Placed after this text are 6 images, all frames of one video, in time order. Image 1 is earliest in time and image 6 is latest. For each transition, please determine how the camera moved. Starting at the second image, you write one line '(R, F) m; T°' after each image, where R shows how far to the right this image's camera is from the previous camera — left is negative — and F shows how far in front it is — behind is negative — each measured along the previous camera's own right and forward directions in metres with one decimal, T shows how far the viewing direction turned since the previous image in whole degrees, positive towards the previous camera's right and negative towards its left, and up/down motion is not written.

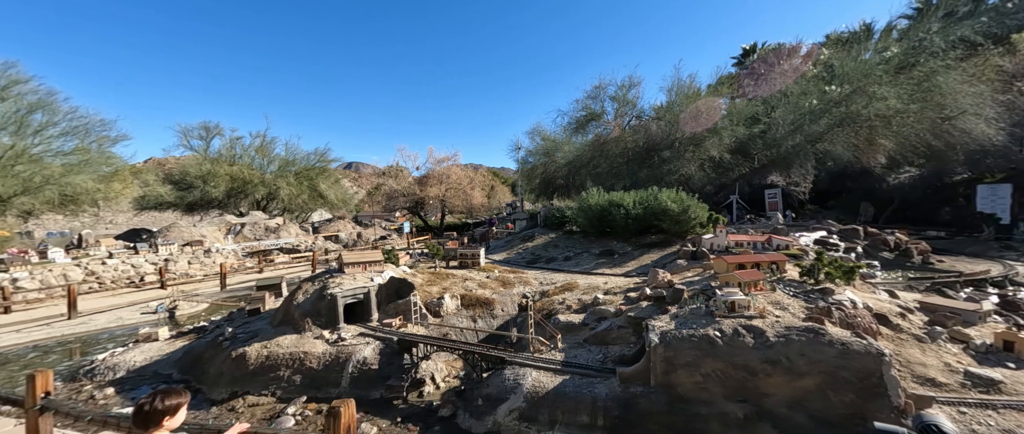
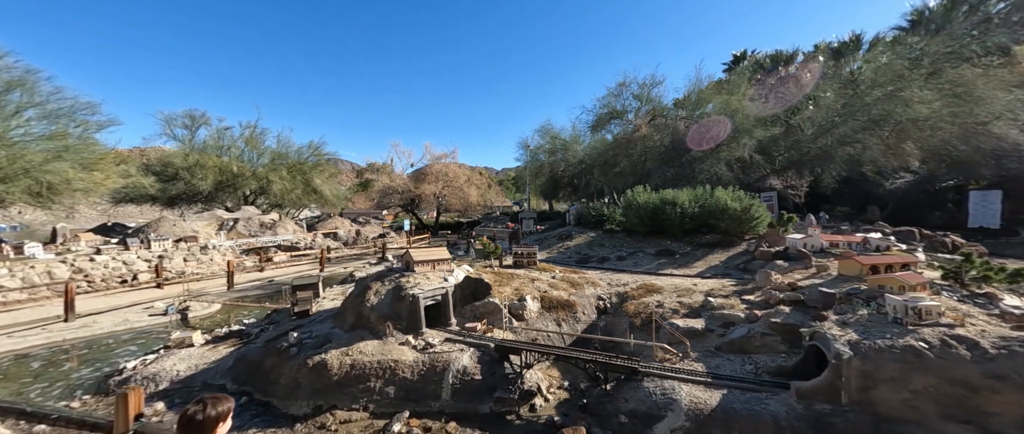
(-3.0, +0.9) m; +3°
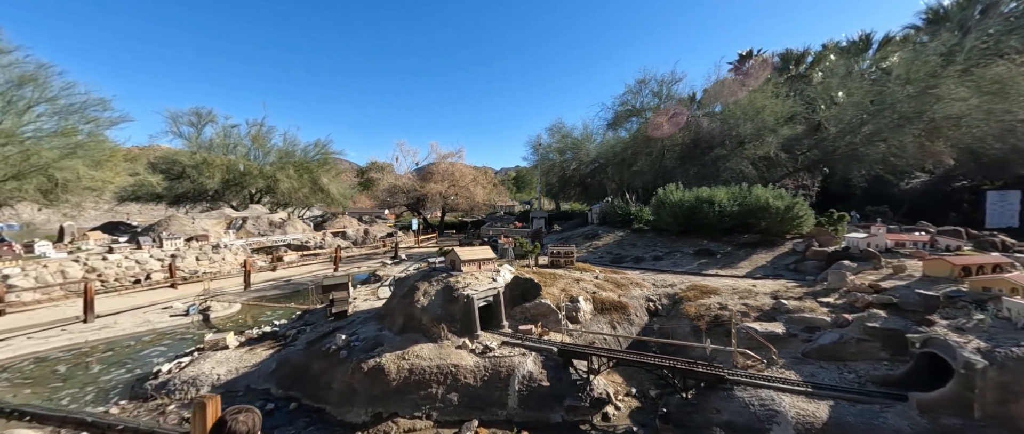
(-1.4, +0.5) m; 0°
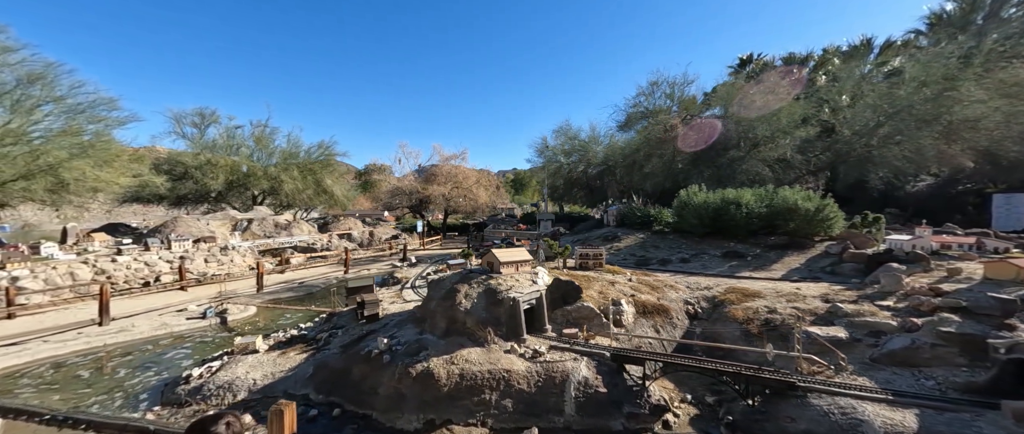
(-1.2, +0.2) m; 0°
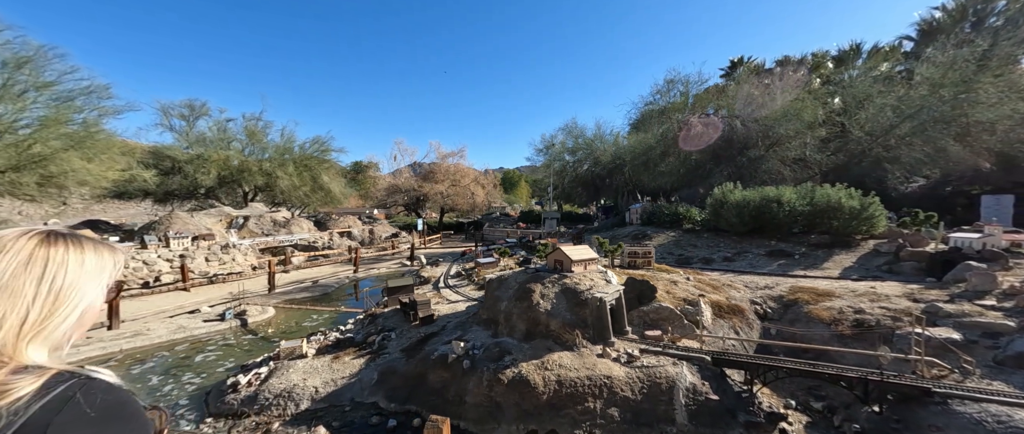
(-2.2, +0.6) m; +2°
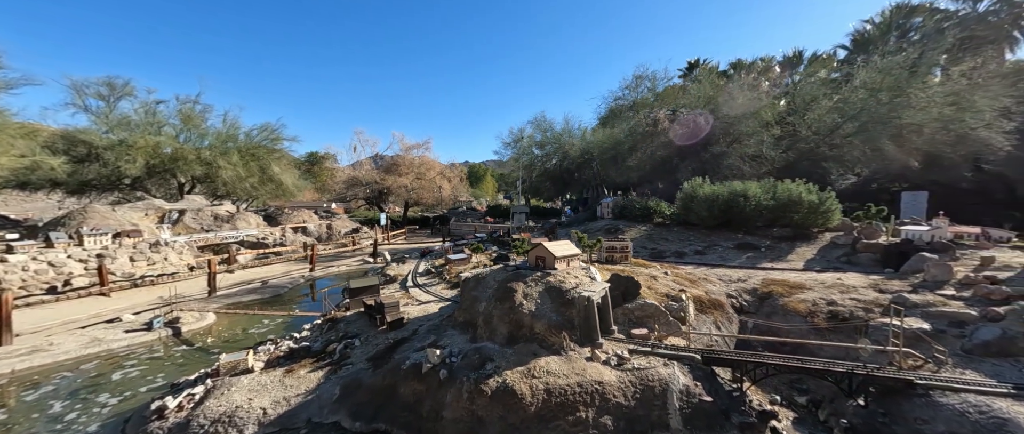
(-0.4, +0.7) m; +6°
